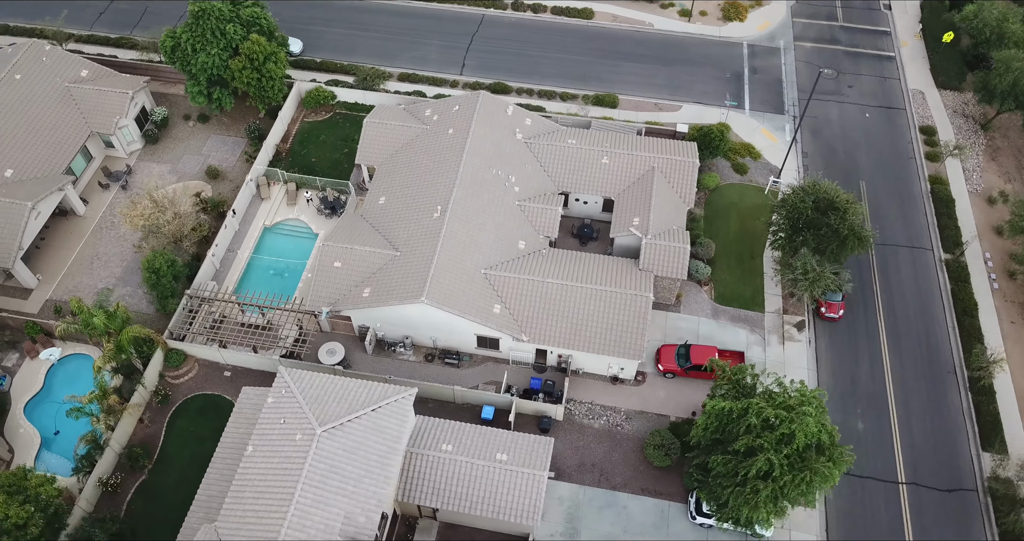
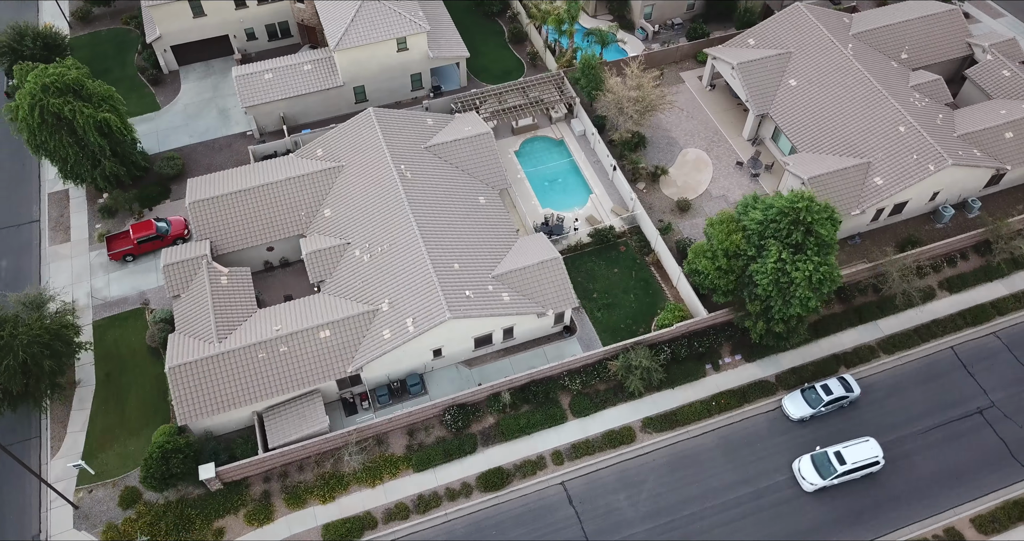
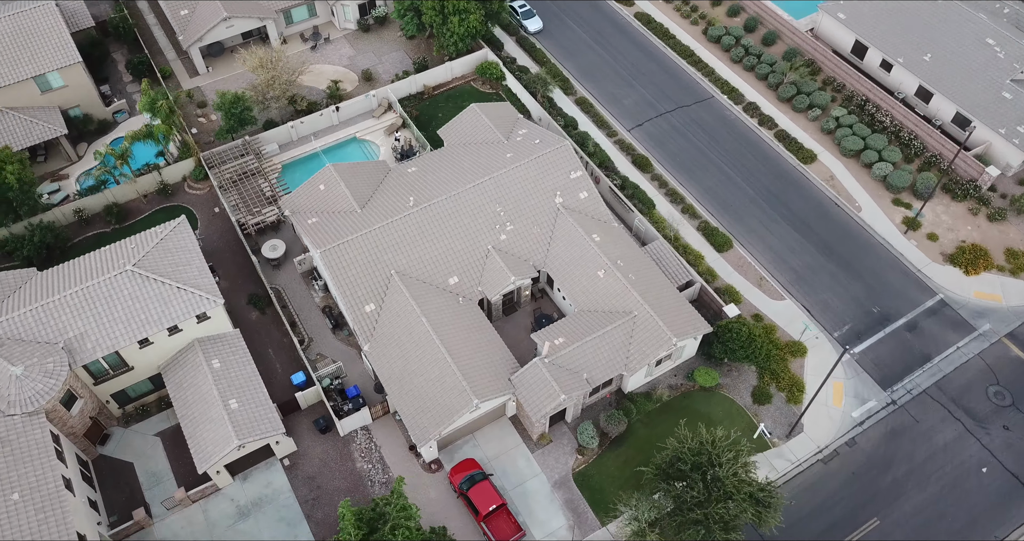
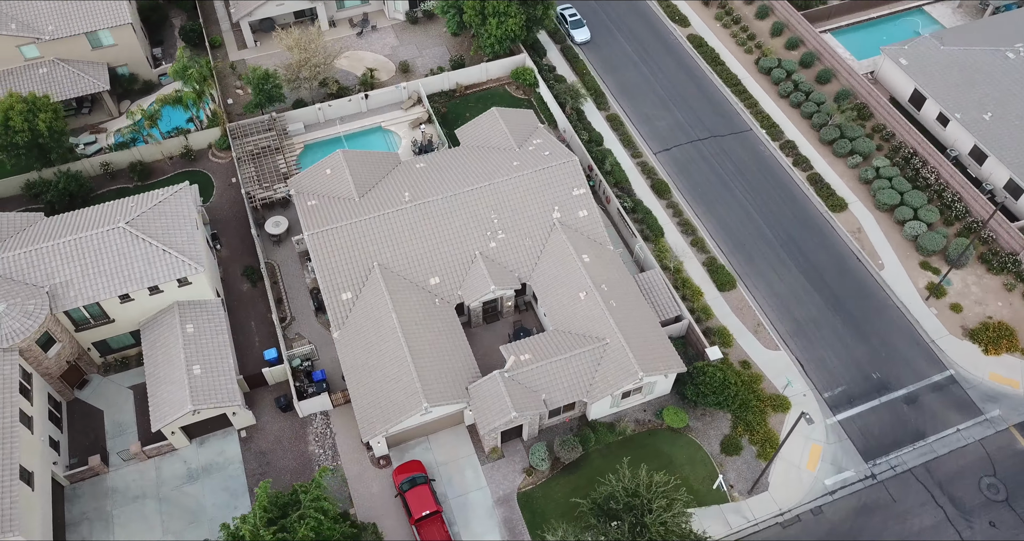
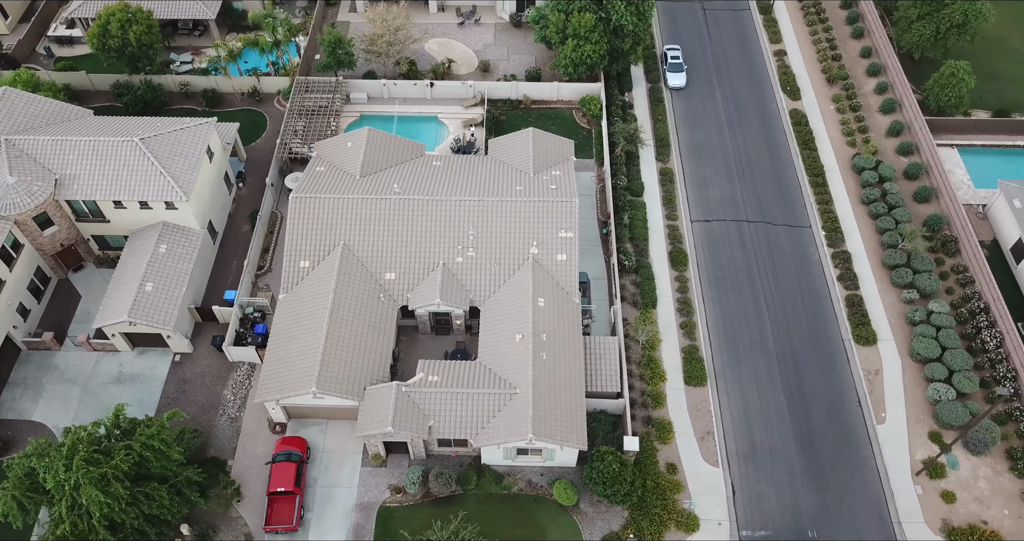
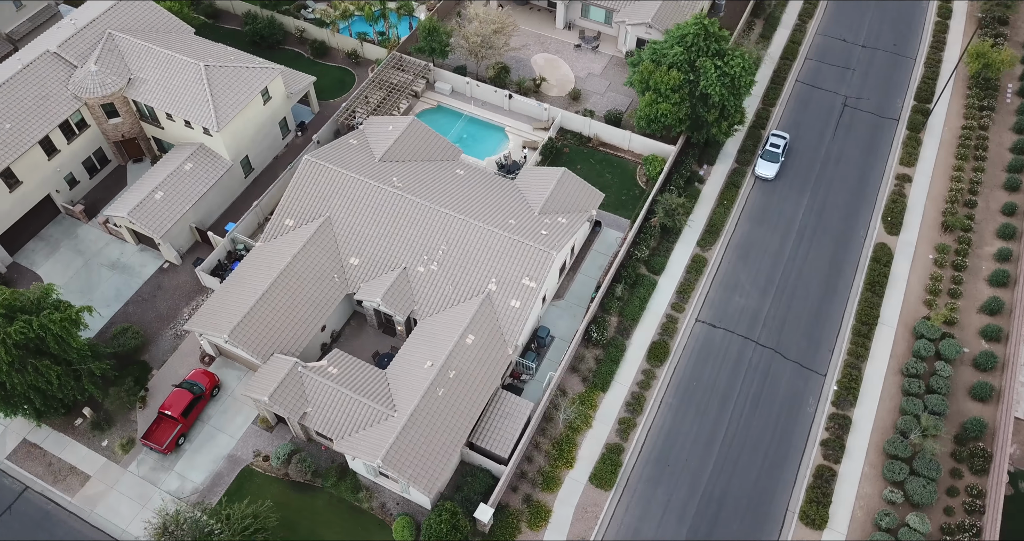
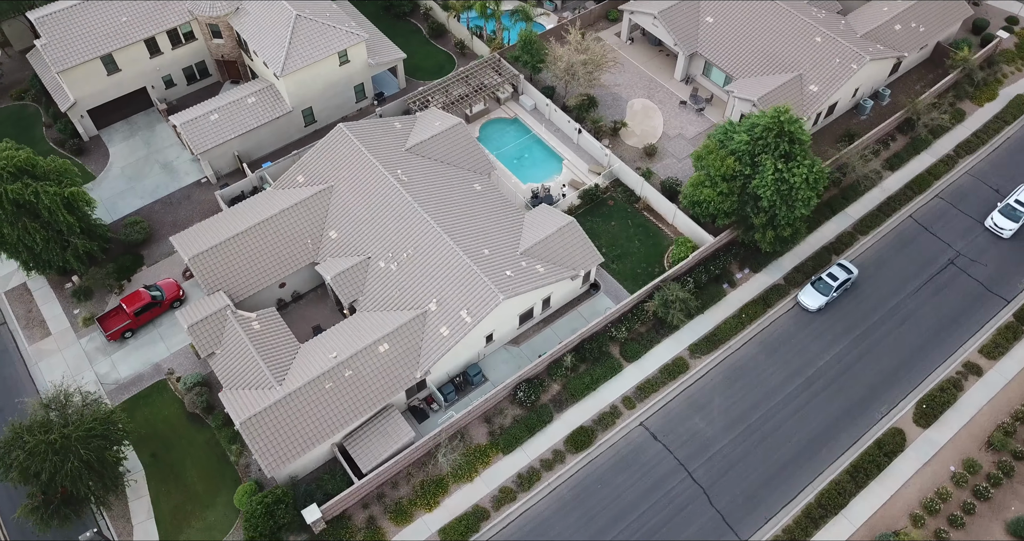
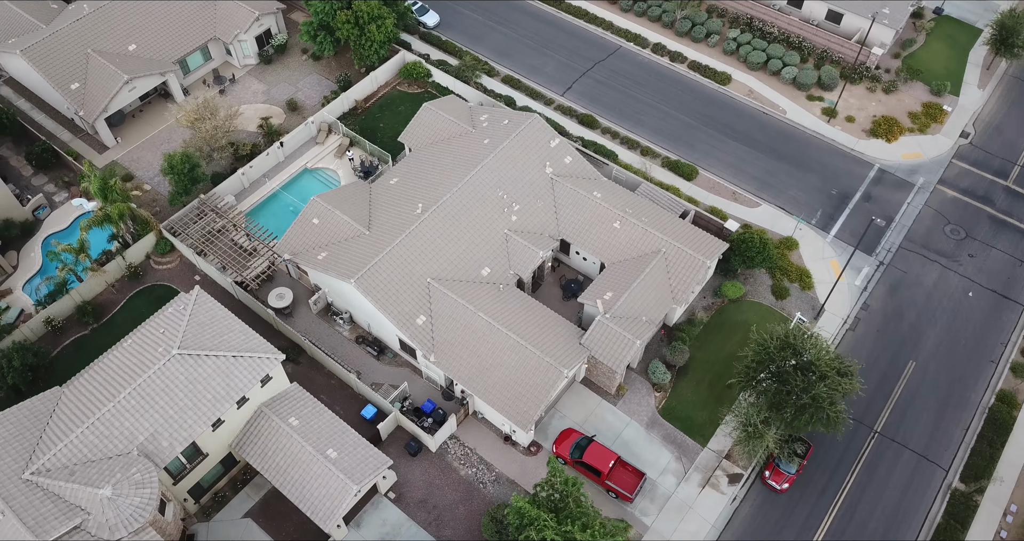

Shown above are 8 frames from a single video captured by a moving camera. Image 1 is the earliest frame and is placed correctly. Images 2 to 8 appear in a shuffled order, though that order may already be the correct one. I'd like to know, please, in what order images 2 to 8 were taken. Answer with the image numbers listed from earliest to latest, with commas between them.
8, 3, 4, 5, 6, 7, 2
